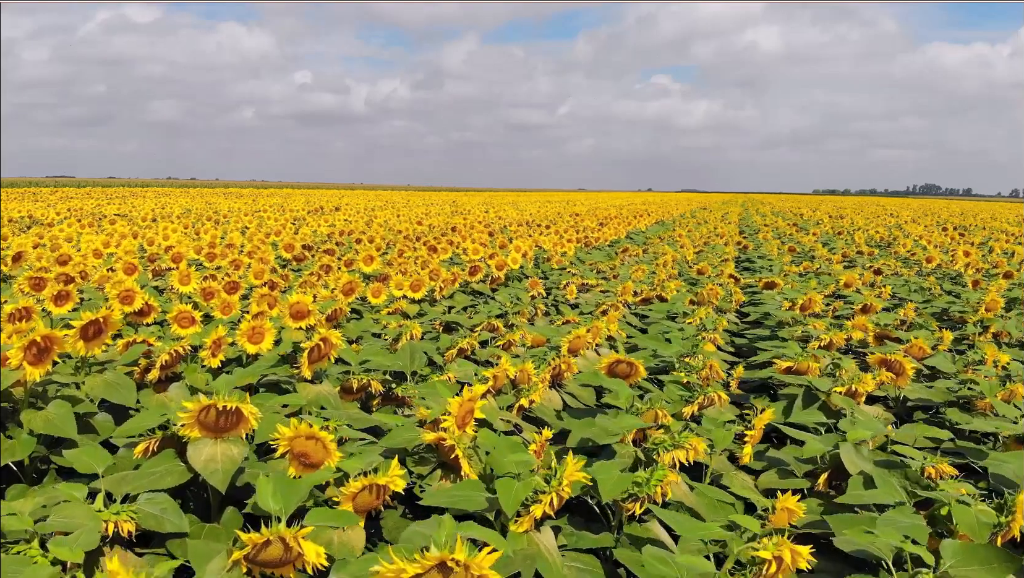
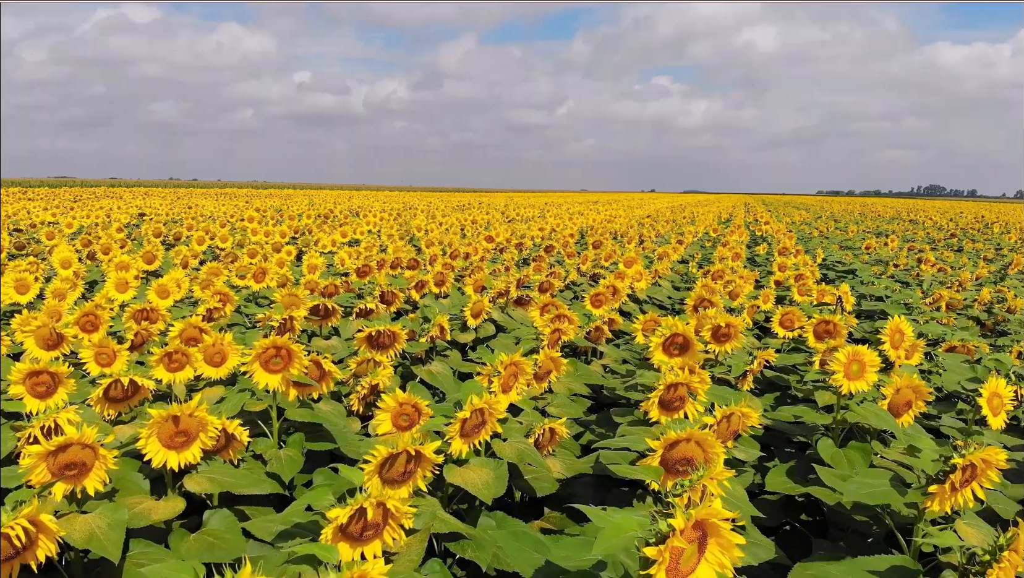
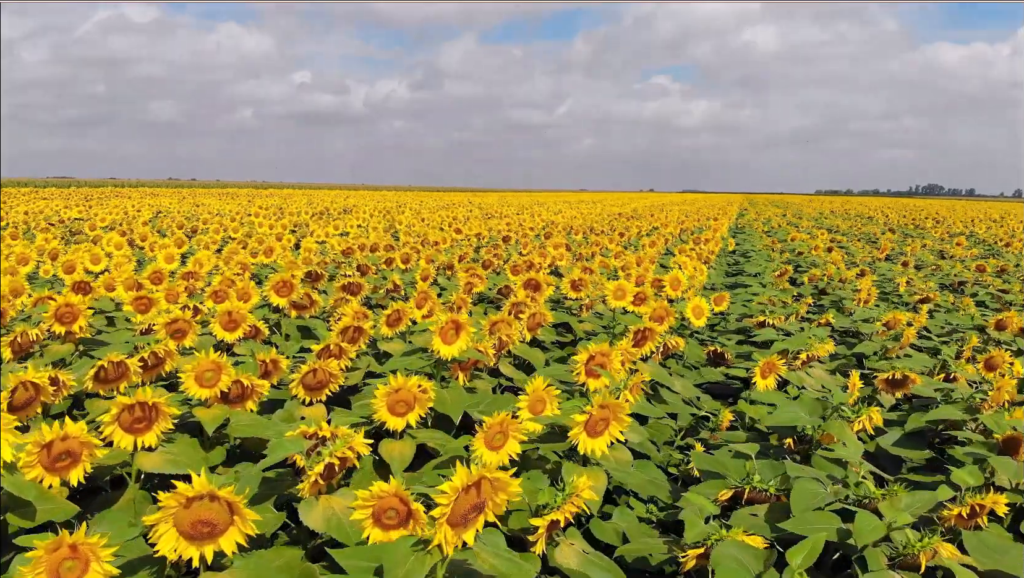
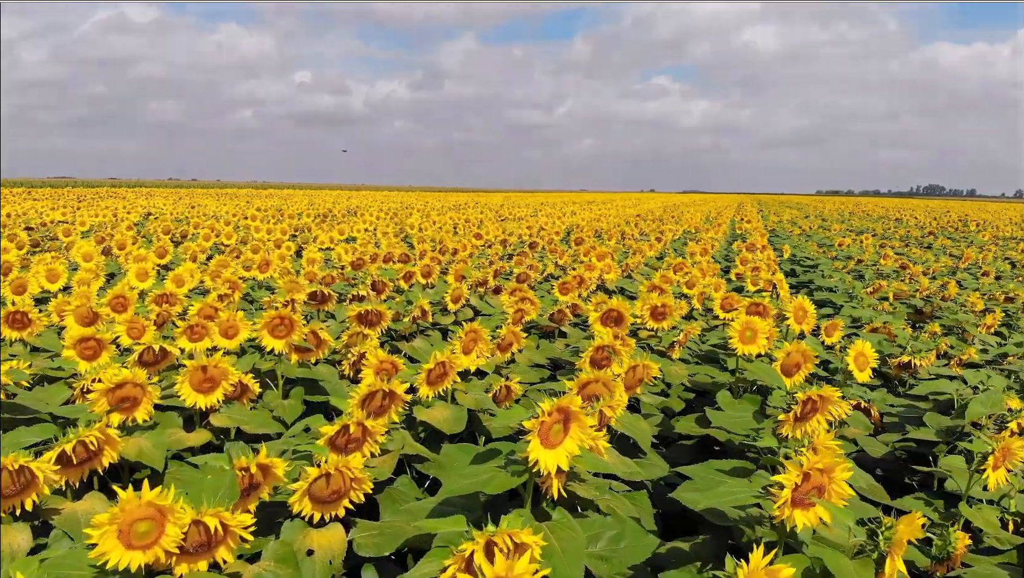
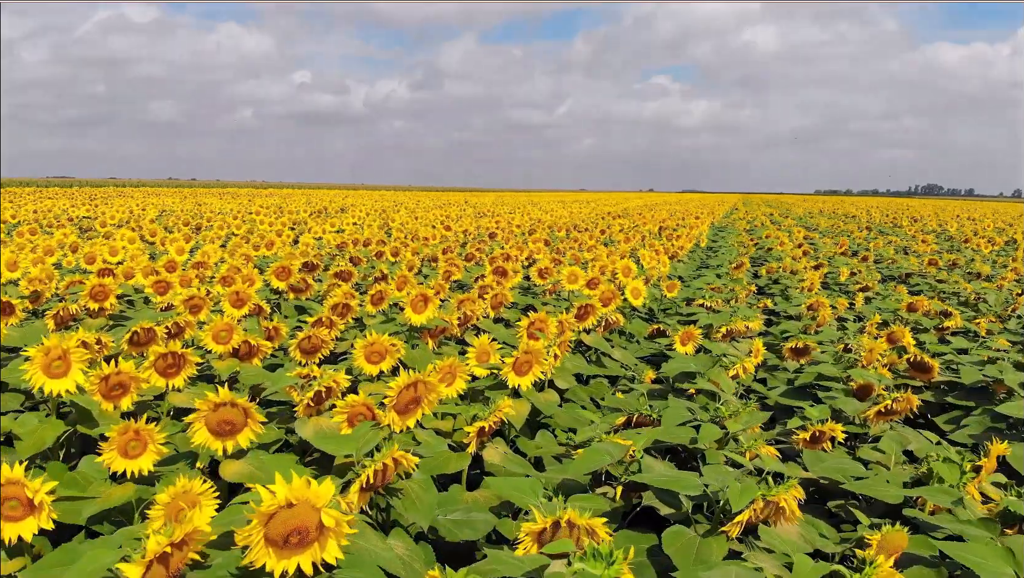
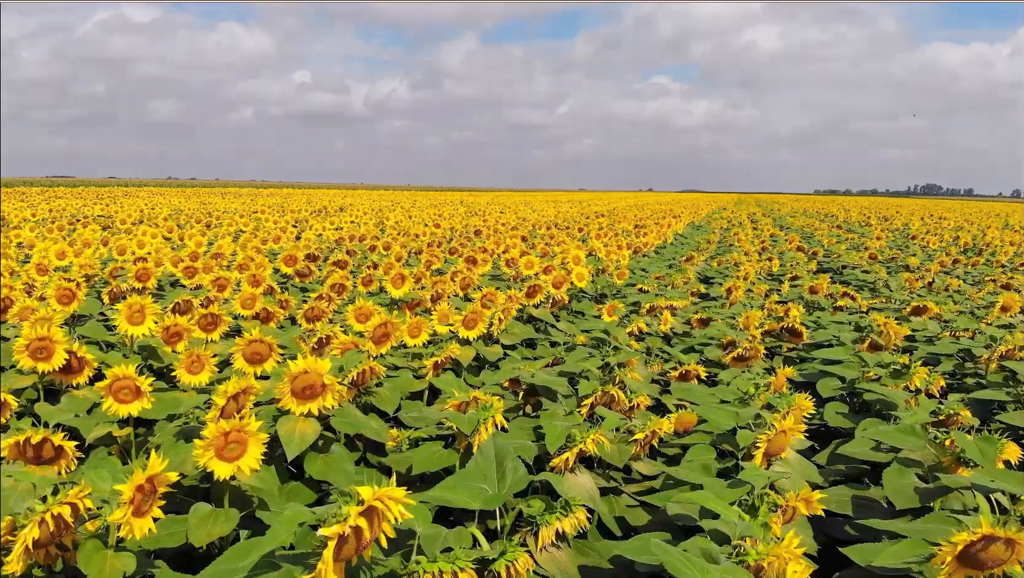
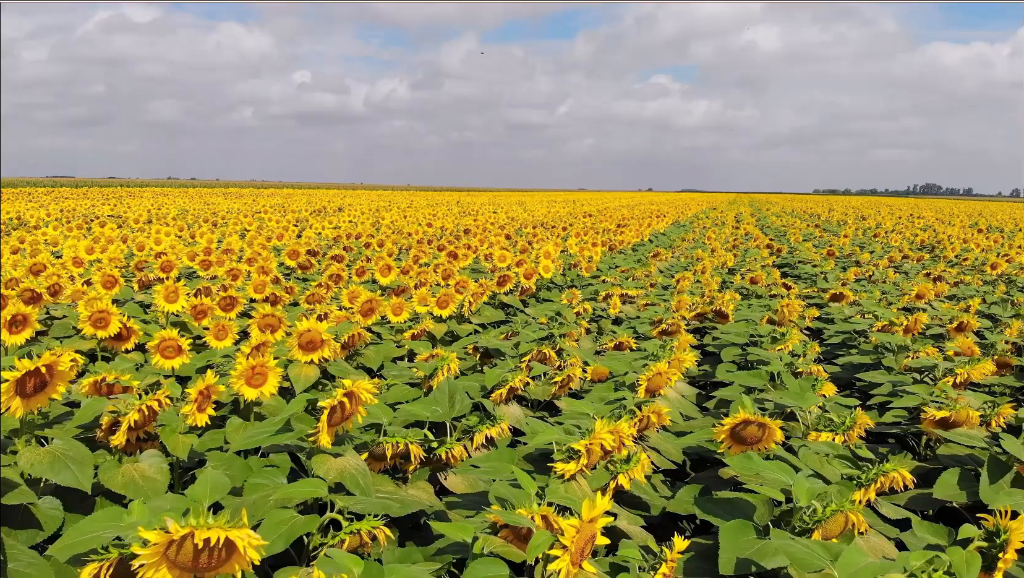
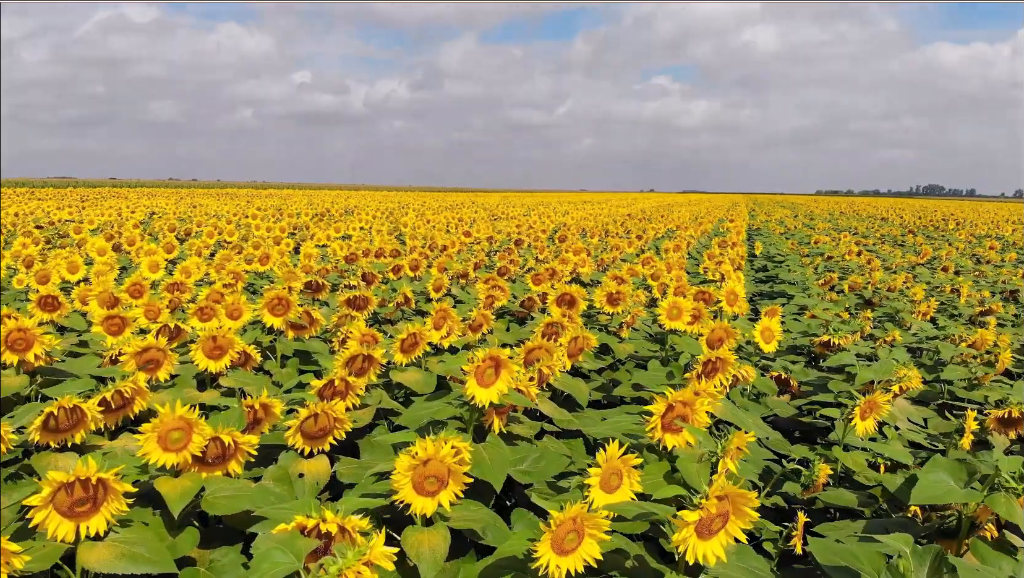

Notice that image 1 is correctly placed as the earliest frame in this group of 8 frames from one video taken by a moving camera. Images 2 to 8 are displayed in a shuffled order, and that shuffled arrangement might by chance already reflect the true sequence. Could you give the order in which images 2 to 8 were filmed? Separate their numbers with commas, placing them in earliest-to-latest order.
7, 6, 5, 3, 8, 4, 2
